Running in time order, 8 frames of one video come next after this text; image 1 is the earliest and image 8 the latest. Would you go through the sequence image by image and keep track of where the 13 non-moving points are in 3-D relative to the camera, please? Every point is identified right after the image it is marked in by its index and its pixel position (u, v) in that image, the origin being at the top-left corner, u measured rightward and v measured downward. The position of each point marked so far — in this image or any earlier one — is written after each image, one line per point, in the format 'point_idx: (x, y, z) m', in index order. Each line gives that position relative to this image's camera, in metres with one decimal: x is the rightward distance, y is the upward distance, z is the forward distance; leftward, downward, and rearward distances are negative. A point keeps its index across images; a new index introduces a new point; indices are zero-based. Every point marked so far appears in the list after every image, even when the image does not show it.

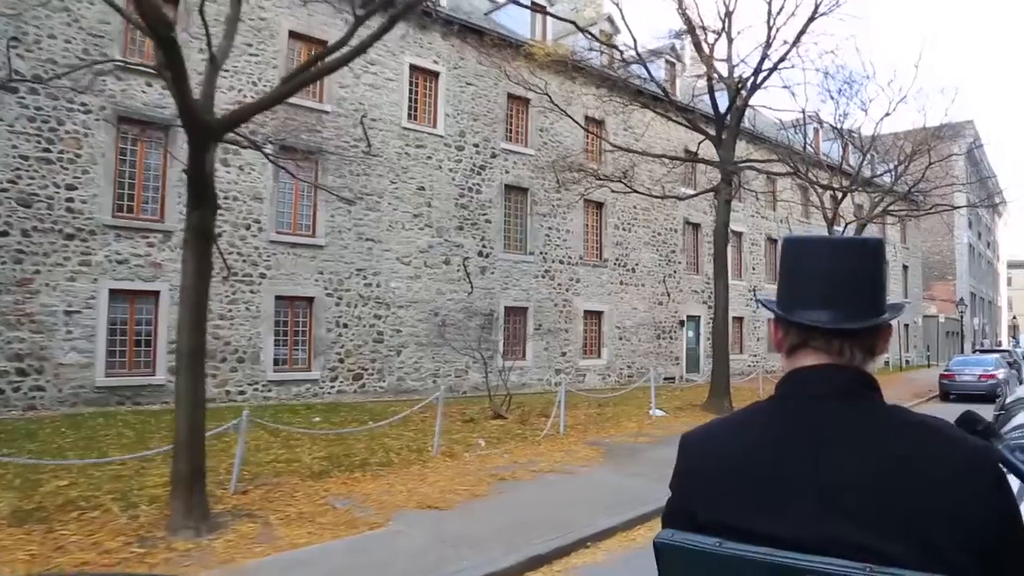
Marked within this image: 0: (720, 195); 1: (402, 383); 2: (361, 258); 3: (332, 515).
0: (+4.3, +2.0, +16.3) m
1: (-2.5, -2.1, +17.7) m
2: (-3.3, +0.6, +17.2) m
3: (-1.7, -2.2, +7.7) m
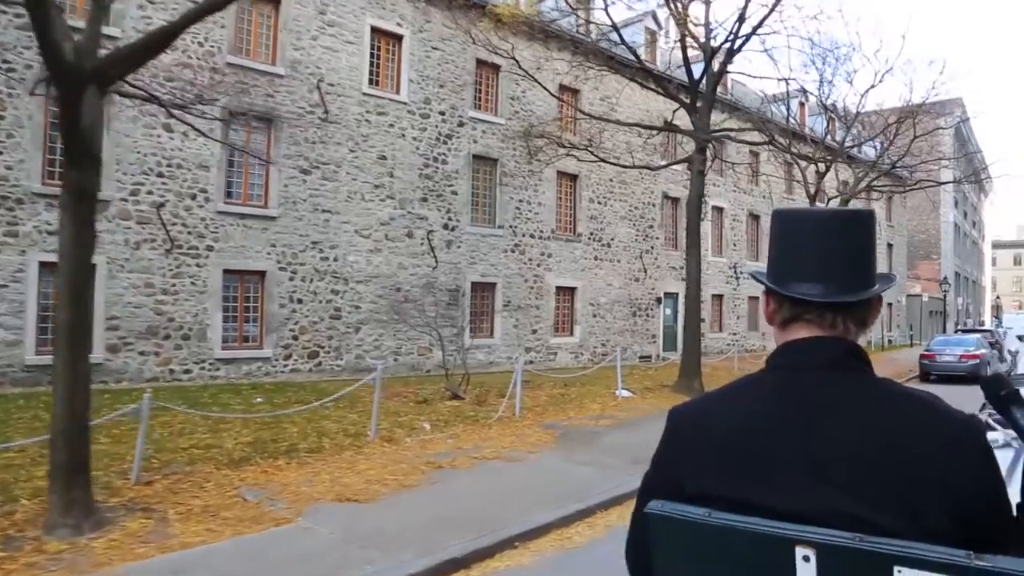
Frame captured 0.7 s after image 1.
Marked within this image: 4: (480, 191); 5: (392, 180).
0: (+3.6, +2.5, +15.5) m
1: (-3.3, -1.6, +17.0) m
2: (-4.1, +1.2, +16.4) m
3: (-2.4, -2.0, +7.0) m
4: (-0.9, +2.4, +19.4) m
5: (-2.7, +2.4, +17.6) m
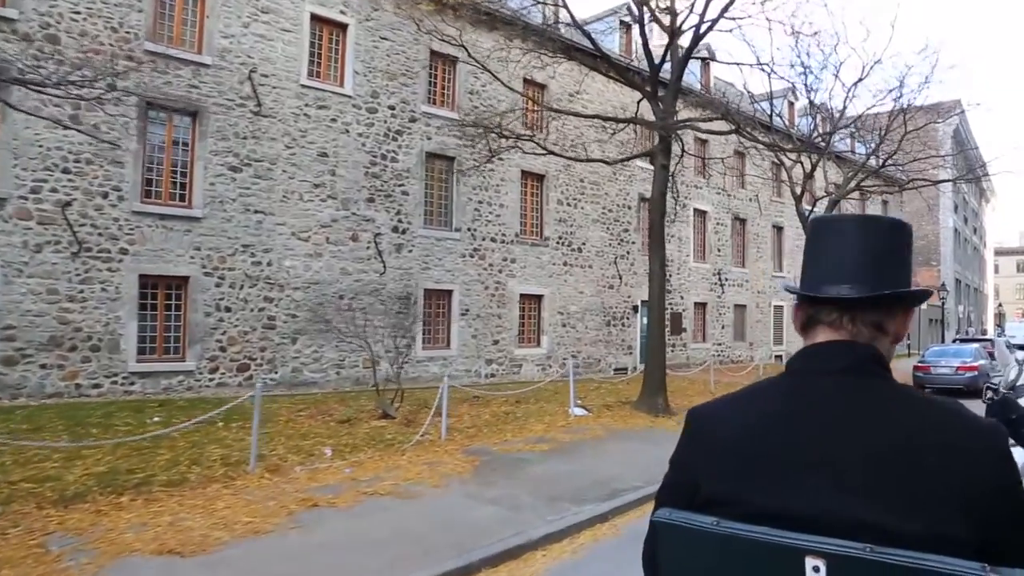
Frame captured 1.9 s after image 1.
0: (+2.6, +2.3, +14.2) m
1: (-4.3, -1.7, +15.6) m
2: (-5.1, +1.1, +15.1) m
3: (-3.4, -2.0, +5.6) m
4: (-1.8, +2.2, +18.1) m
5: (-3.7, +2.2, +16.3) m
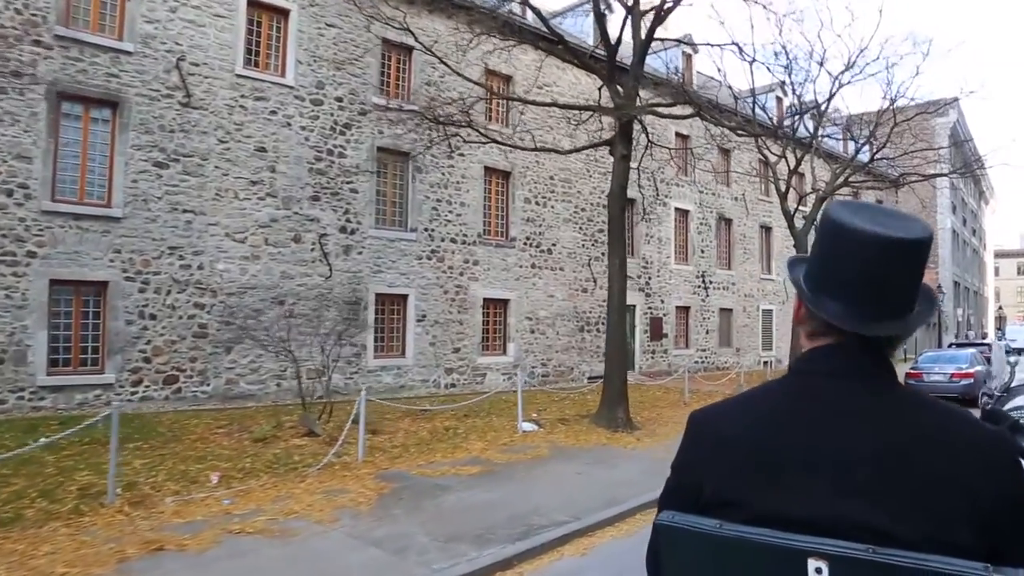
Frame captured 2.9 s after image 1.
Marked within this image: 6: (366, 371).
0: (+1.7, +2.3, +13.0) m
1: (-5.1, -1.8, +14.5) m
2: (-6.0, +1.0, +13.9) m
3: (-4.4, -2.0, +4.5) m
4: (-2.7, +2.1, +17.0) m
5: (-4.6, +2.1, +15.1) m
6: (-3.0, -1.7, +16.2) m
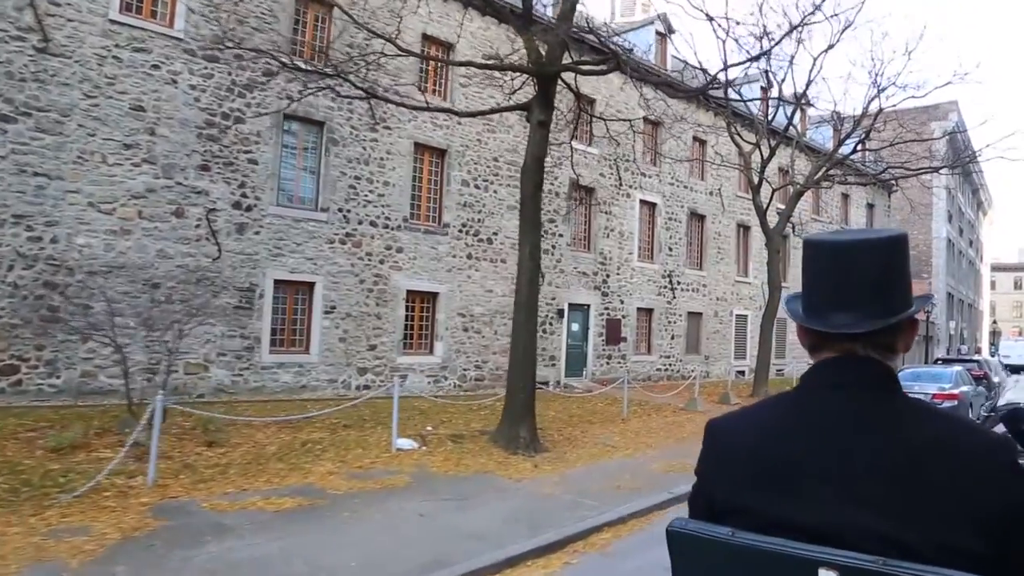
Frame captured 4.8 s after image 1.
0: (+0.3, +2.4, +11.0) m
1: (-6.7, -1.5, +12.5) m
2: (-7.4, +1.3, +11.9) m
3: (-6.0, -1.7, +2.5) m
4: (-4.1, +2.4, +15.0) m
5: (-6.0, +2.5, +13.1) m
6: (-4.6, -1.4, +14.2) m
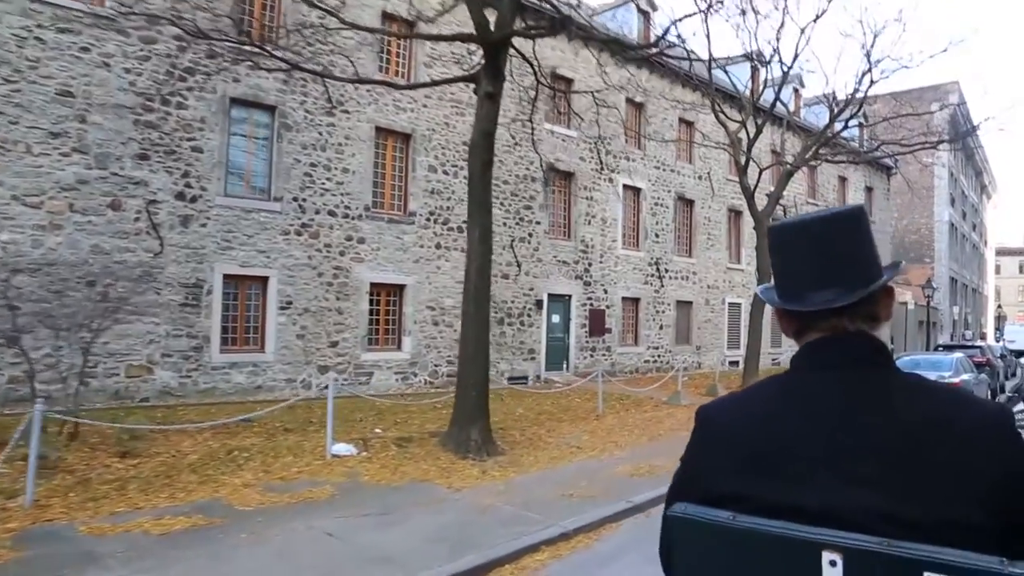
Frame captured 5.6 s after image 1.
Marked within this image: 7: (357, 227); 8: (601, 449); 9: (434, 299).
0: (-0.4, +2.6, +10.1) m
1: (-7.3, -1.5, +11.6) m
2: (-8.1, +1.3, +11.0) m
3: (-6.6, -1.7, +1.6) m
4: (-4.8, +2.5, +14.1) m
5: (-6.7, +2.5, +12.2) m
6: (-5.1, -1.4, +13.4) m
7: (-3.0, +1.2, +15.2) m
8: (+1.2, -2.1, +10.2) m
9: (-1.6, -0.2, +16.4) m
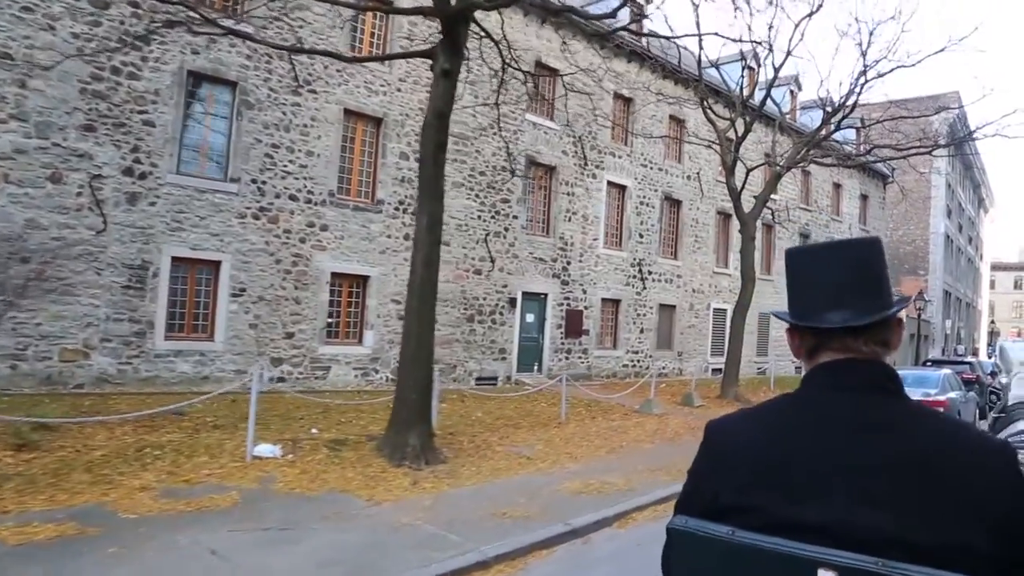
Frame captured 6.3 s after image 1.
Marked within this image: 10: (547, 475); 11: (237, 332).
0: (-0.9, +2.6, +9.3) m
1: (-7.9, -1.1, +10.9) m
2: (-8.6, +1.7, +10.3) m
3: (-7.3, -1.4, +0.9) m
4: (-5.3, +2.8, +13.3) m
5: (-7.1, +2.8, +11.5) m
6: (-5.8, -1.1, +12.6) m
7: (-3.5, +1.4, +14.5) m
8: (+0.5, -2.1, +9.5) m
9: (-2.2, -0.1, +15.7) m
10: (+0.4, -2.1, +8.8) m
11: (-4.7, -0.8, +13.5) m
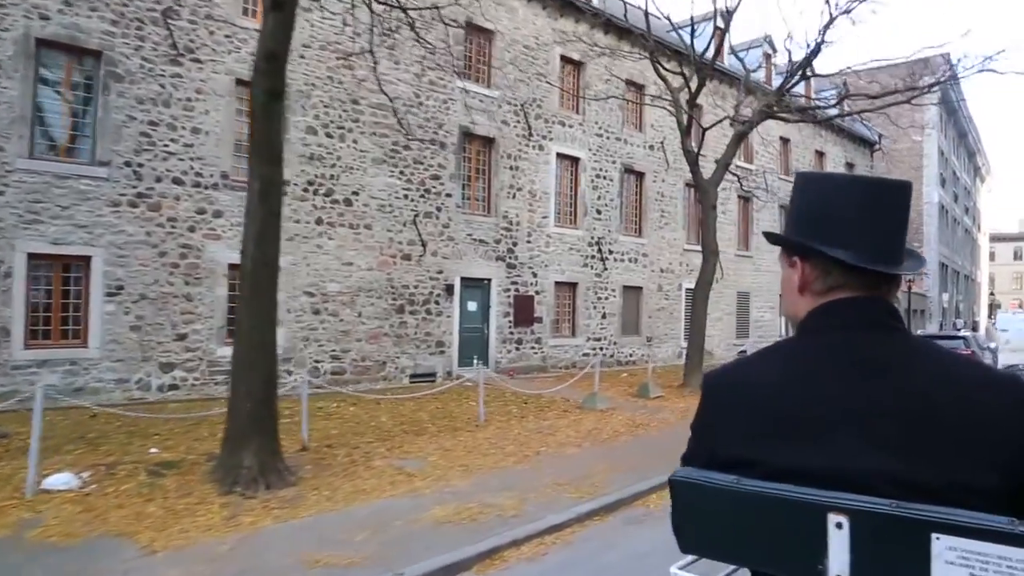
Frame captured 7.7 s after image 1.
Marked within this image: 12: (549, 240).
0: (-2.3, +2.8, +7.6) m
1: (-9.2, -1.2, +9.2) m
2: (-10.0, +1.5, +8.6) m
3: (-8.5, -1.7, -0.8) m
4: (-6.7, +2.8, +11.6) m
5: (-8.6, +2.7, +9.8) m
6: (-7.0, -1.1, +11.0) m
7: (-4.9, +1.5, +12.8) m
8: (-0.7, -1.9, +7.8) m
9: (-3.5, +0.1, +14.0) m
10: (-0.8, -1.9, +7.1) m
11: (-6.0, -0.7, +11.9) m
12: (+0.8, +1.1, +18.0) m
